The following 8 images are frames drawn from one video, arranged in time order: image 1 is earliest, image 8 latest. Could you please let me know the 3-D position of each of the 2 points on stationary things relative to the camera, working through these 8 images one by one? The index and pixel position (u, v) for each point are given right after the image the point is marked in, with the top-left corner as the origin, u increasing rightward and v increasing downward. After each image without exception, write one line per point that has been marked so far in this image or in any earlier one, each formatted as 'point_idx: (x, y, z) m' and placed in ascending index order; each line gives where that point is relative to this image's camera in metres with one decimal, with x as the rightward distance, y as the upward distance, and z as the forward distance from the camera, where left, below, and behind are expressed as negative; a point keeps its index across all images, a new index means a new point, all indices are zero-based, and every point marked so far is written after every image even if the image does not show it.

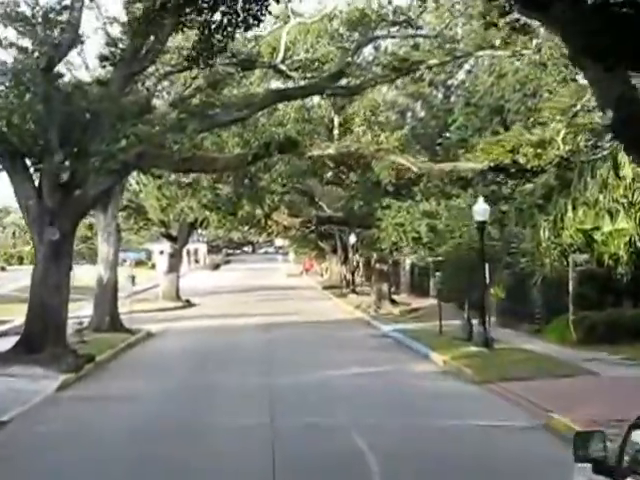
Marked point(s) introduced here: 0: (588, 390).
0: (+3.3, -1.8, +19.0) m
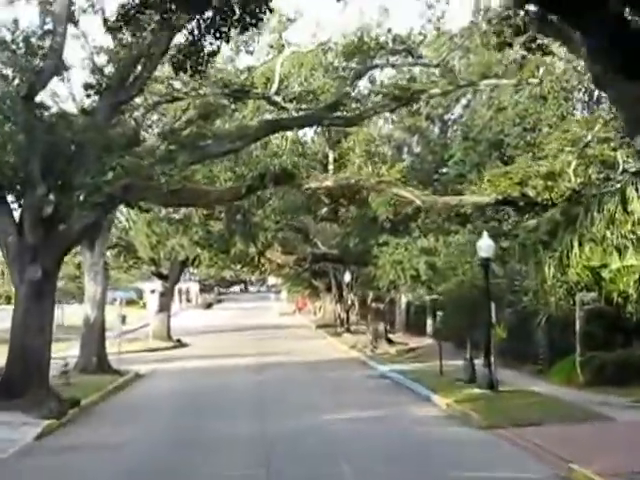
0: (+3.3, -2.3, +17.8) m
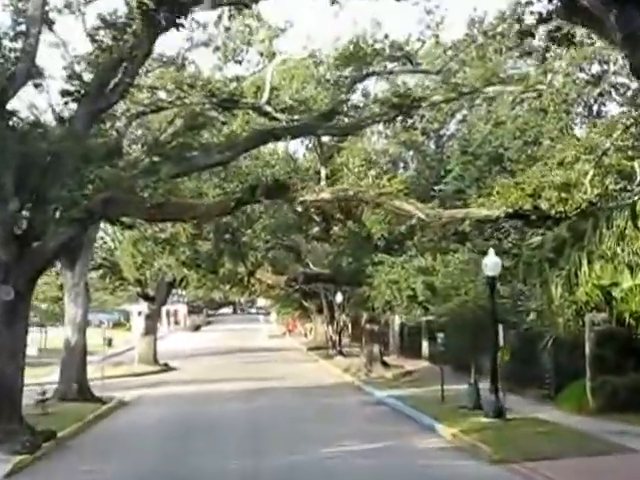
0: (+3.2, -2.4, +16.2) m
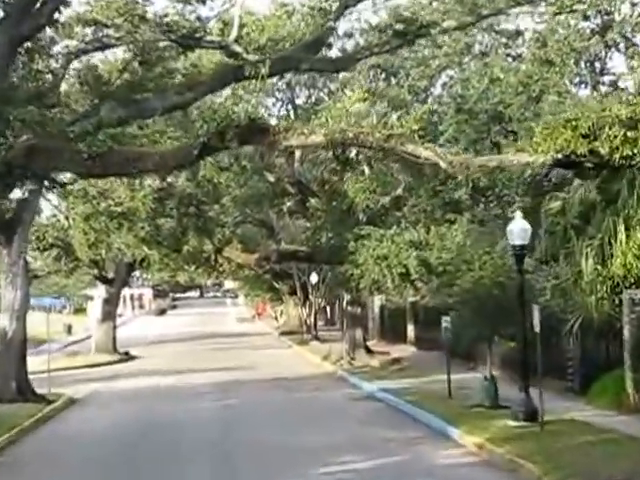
0: (+3.2, -2.0, +11.9) m
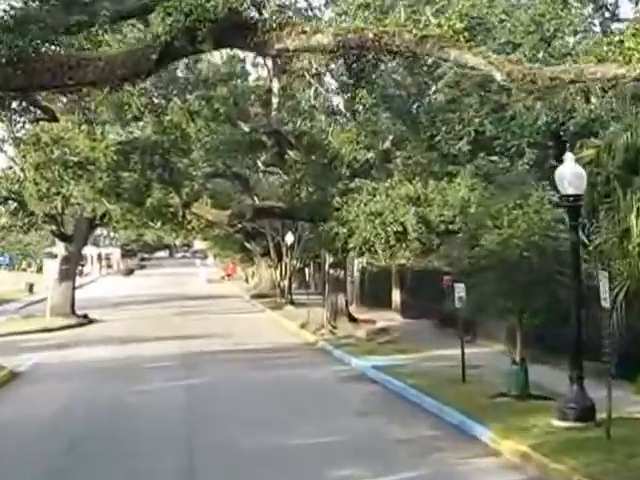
0: (+3.3, -1.7, +8.0) m
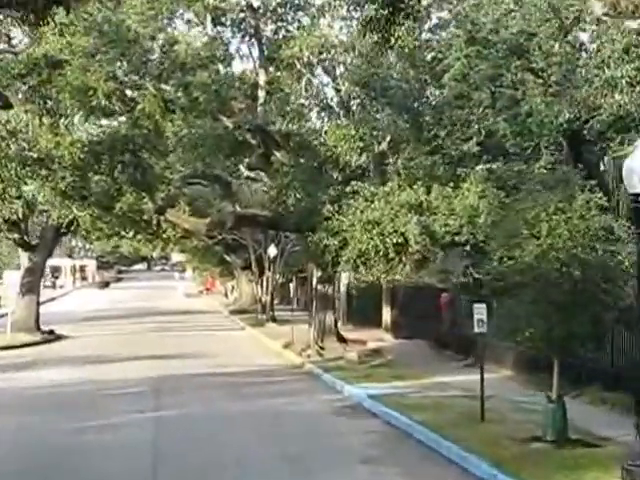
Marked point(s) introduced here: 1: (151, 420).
0: (+3.4, -1.7, +4.9) m
1: (-2.1, -2.2, +19.5) m
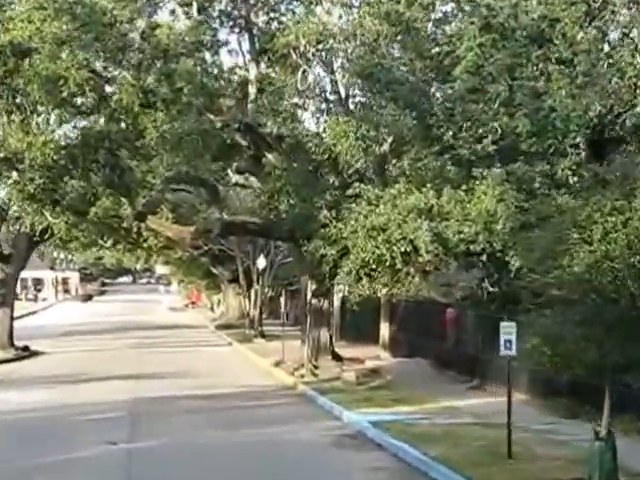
0: (+3.5, -1.7, +2.4) m
1: (-2.1, -2.3, +17.0) m
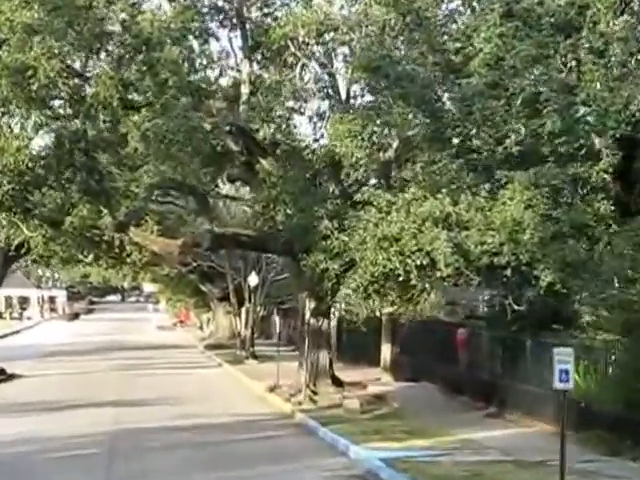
0: (+3.7, -1.6, 0.0) m
1: (-2.1, -2.4, +14.5) m
